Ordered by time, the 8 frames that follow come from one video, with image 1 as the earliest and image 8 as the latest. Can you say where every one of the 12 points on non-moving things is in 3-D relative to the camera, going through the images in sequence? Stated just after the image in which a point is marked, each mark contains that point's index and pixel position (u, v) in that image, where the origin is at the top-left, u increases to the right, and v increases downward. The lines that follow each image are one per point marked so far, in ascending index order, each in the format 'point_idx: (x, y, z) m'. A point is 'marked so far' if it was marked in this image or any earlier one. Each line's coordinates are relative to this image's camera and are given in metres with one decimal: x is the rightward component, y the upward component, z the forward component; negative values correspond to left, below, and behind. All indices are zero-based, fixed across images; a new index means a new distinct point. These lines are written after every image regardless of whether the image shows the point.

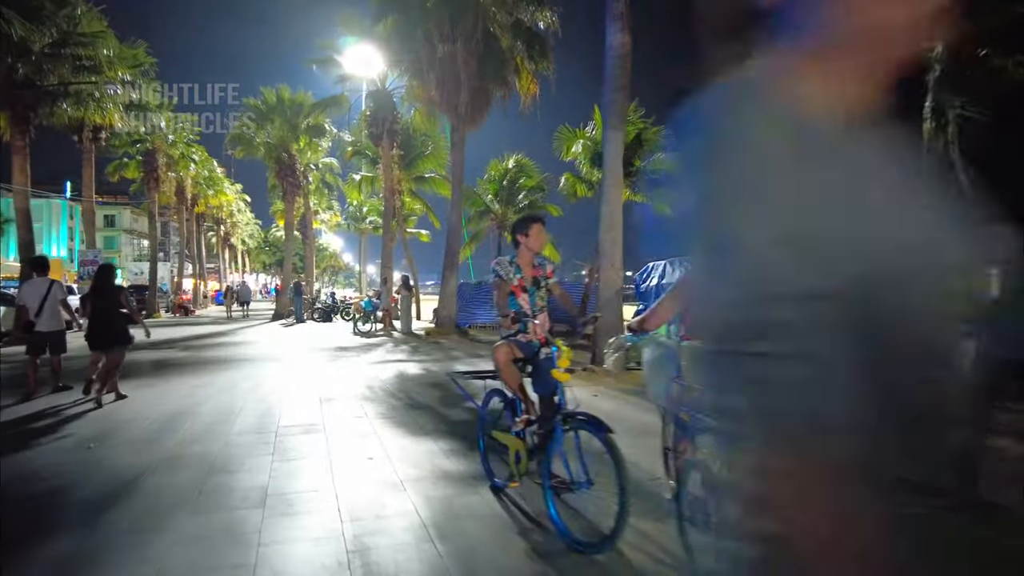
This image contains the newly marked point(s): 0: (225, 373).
0: (-5.6, -1.7, +12.0) m
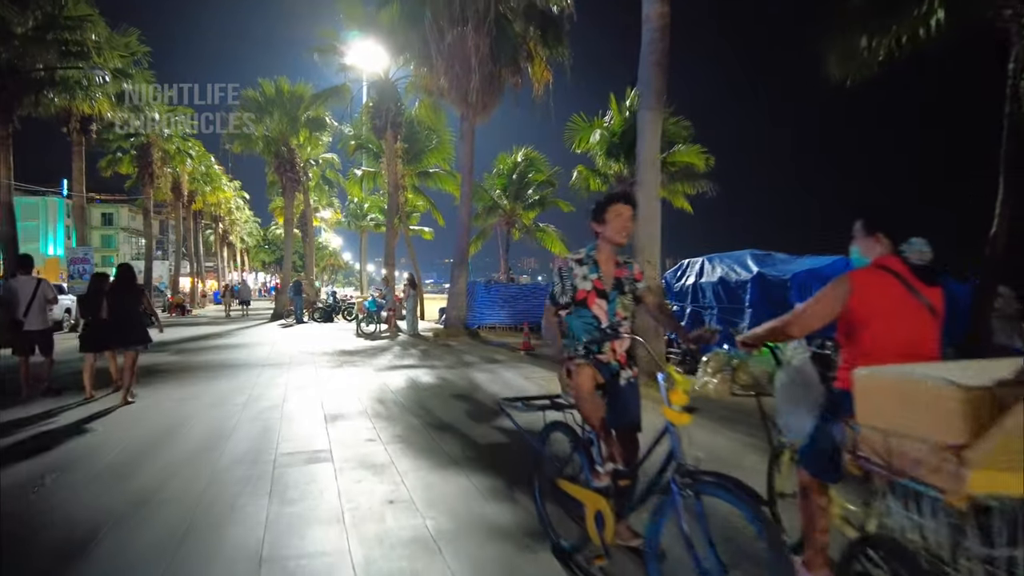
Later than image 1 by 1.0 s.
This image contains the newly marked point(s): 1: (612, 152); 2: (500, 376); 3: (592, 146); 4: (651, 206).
0: (-5.2, -1.7, +10.9) m
1: (+3.2, +4.4, +19.8) m
2: (-0.2, -1.5, +10.3) m
3: (+2.6, +4.6, +19.9) m
4: (+2.1, +1.3, +9.4) m
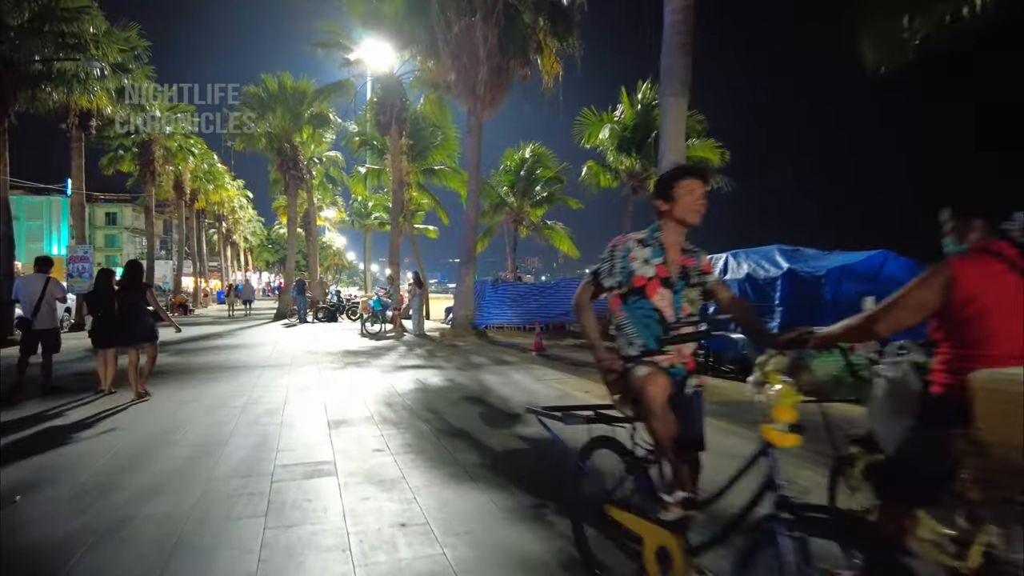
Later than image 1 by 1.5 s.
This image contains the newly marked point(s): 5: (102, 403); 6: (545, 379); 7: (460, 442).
0: (-5.0, -1.6, +10.4) m
1: (+3.5, +4.5, +19.3) m
2: (0.0, -1.5, +9.8) m
3: (+2.9, +4.7, +19.4) m
4: (+2.3, +1.3, +8.8) m
5: (-6.2, -1.7, +9.4) m
6: (+0.5, -1.4, +9.6) m
7: (-0.5, -1.5, +6.0) m
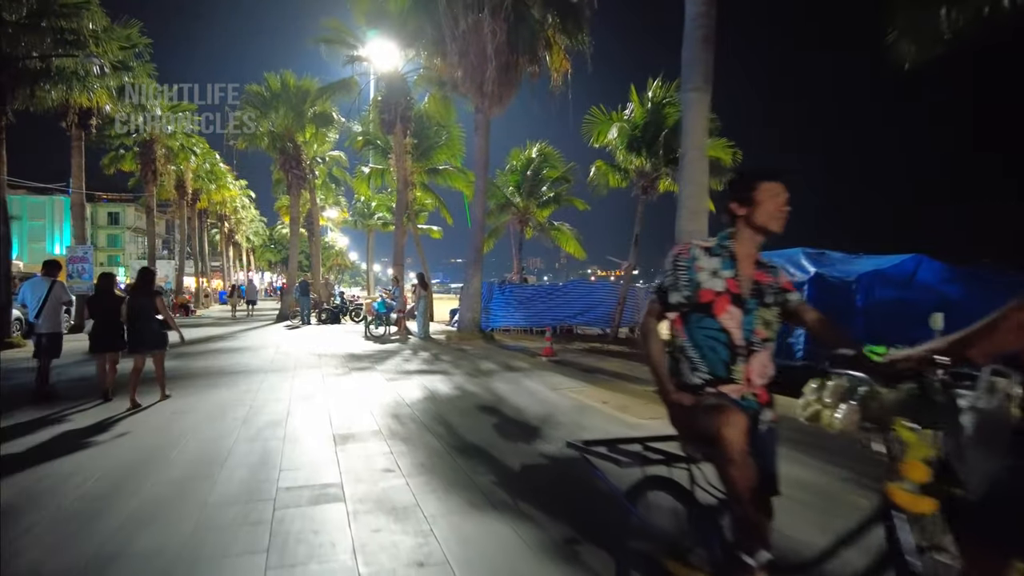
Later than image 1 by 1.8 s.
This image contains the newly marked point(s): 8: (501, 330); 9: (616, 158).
0: (-4.8, -1.7, +10.0) m
1: (+3.7, +4.4, +18.9) m
2: (+0.2, -1.5, +9.4) m
3: (+3.1, +4.6, +19.0) m
4: (+2.5, +1.3, +8.4) m
5: (-6.0, -1.7, +9.0) m
6: (+0.7, -1.5, +9.1) m
7: (-0.3, -1.6, +5.6) m
8: (-0.4, -1.3, +20.0) m
9: (+3.3, +4.2, +19.6) m
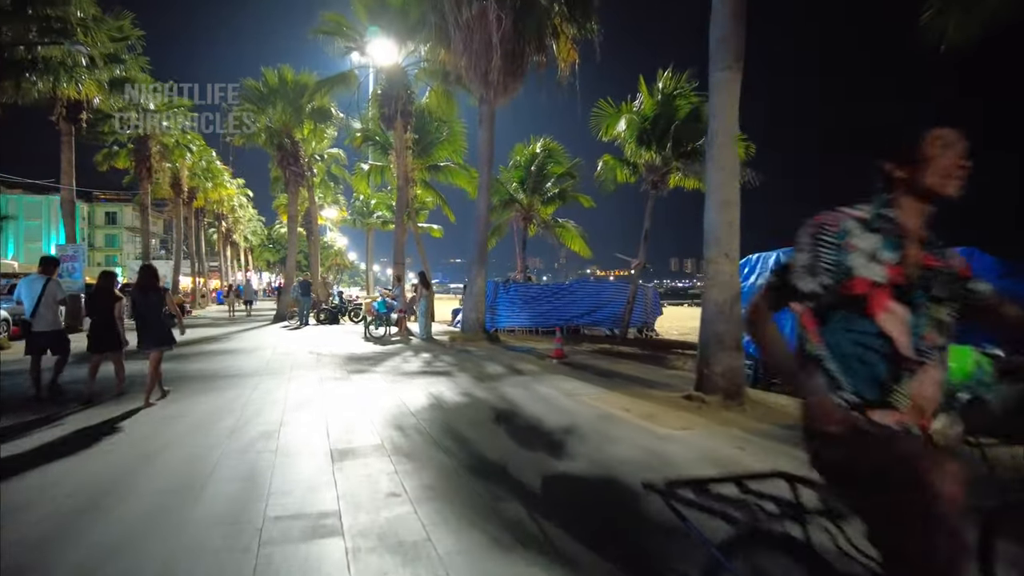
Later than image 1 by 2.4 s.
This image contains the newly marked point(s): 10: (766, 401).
0: (-4.7, -1.7, +9.3) m
1: (+3.9, +4.4, +18.2) m
2: (+0.4, -1.5, +8.7) m
3: (+3.2, +4.6, +18.3) m
4: (+2.7, +1.3, +7.7) m
5: (-5.8, -1.7, +8.3) m
6: (+0.9, -1.5, +8.5) m
7: (-0.2, -1.6, +4.9) m
8: (-0.2, -1.3, +19.3) m
9: (+3.5, +4.2, +19.0) m
10: (+3.2, -1.4, +7.8) m
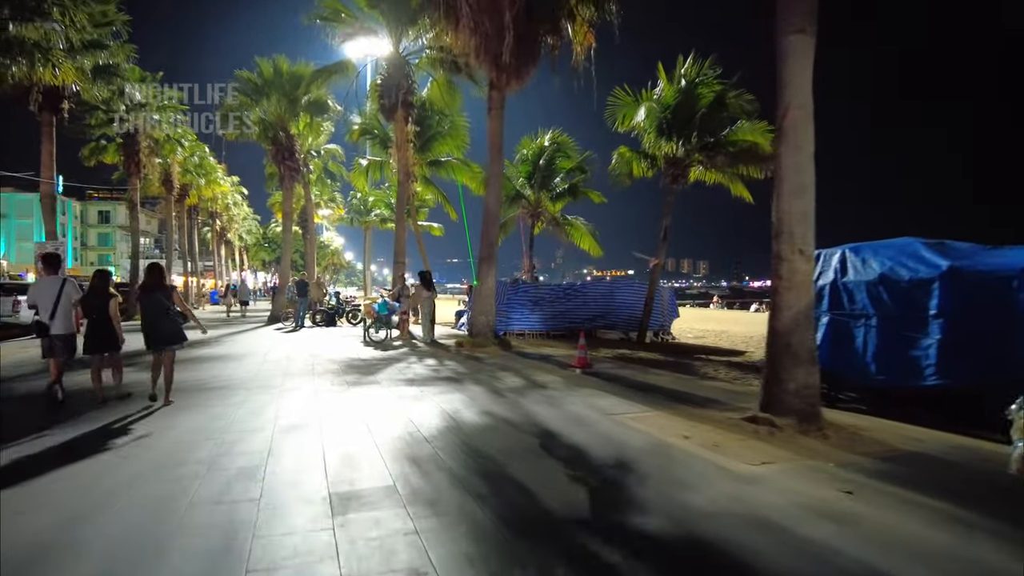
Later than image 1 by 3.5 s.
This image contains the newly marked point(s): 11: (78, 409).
0: (-4.3, -1.7, +8.1) m
1: (+4.2, +4.4, +17.0) m
2: (+0.7, -1.5, +7.5) m
3: (+3.5, +4.6, +17.1) m
4: (+3.0, +1.3, +6.5) m
5: (-5.5, -1.7, +7.0) m
6: (+1.2, -1.5, +7.2) m
7: (+0.2, -1.6, +3.7) m
8: (+0.1, -1.3, +18.1) m
9: (+3.8, +4.2, +17.8) m
10: (+3.6, -1.4, +6.6) m
11: (-6.3, -1.7, +8.8) m
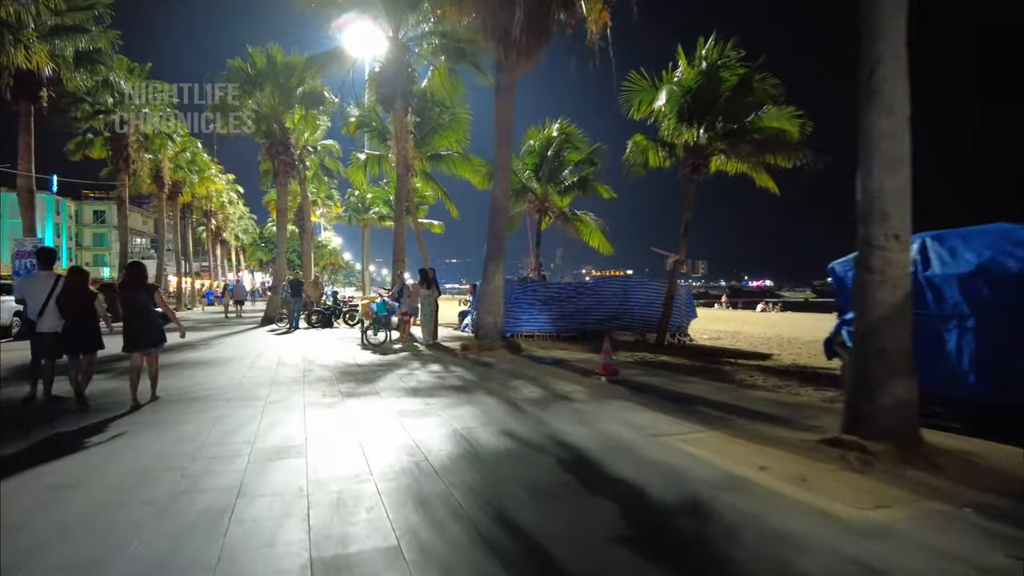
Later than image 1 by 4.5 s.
0: (-4.1, -1.6, +6.9) m
1: (+4.4, +4.4, +15.8) m
2: (+1.0, -1.5, +6.3) m
3: (+3.8, +4.7, +15.9) m
4: (+3.3, +1.3, +5.3) m
5: (-5.2, -1.7, +5.8) m
6: (+1.5, -1.4, +6.0) m
7: (+0.5, -1.5, +2.5) m
8: (+0.3, -1.3, +16.8) m
9: (+4.0, +4.3, +16.6) m
10: (+3.8, -1.4, +5.4) m
11: (-6.0, -1.7, +7.6) m
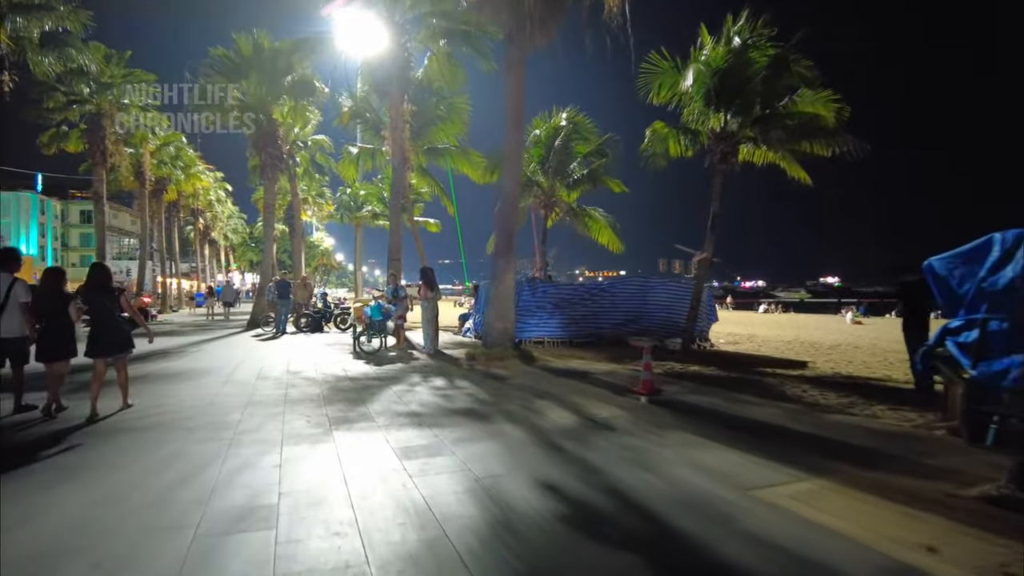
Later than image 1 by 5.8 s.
0: (-3.7, -1.7, +5.3) m
1: (+4.6, +4.4, +14.3) m
2: (+1.3, -1.5, +4.7) m
3: (+4.0, +4.6, +14.4) m
4: (+3.6, +1.3, +3.8) m
5: (-4.9, -1.7, +4.2) m
6: (+1.8, -1.5, +4.5) m
7: (+0.8, -1.5, +1.0) m
8: (+0.5, -1.3, +15.3) m
9: (+4.2, +4.2, +15.1) m
10: (+4.2, -1.4, +3.9) m
11: (-5.7, -1.7, +6.0) m
